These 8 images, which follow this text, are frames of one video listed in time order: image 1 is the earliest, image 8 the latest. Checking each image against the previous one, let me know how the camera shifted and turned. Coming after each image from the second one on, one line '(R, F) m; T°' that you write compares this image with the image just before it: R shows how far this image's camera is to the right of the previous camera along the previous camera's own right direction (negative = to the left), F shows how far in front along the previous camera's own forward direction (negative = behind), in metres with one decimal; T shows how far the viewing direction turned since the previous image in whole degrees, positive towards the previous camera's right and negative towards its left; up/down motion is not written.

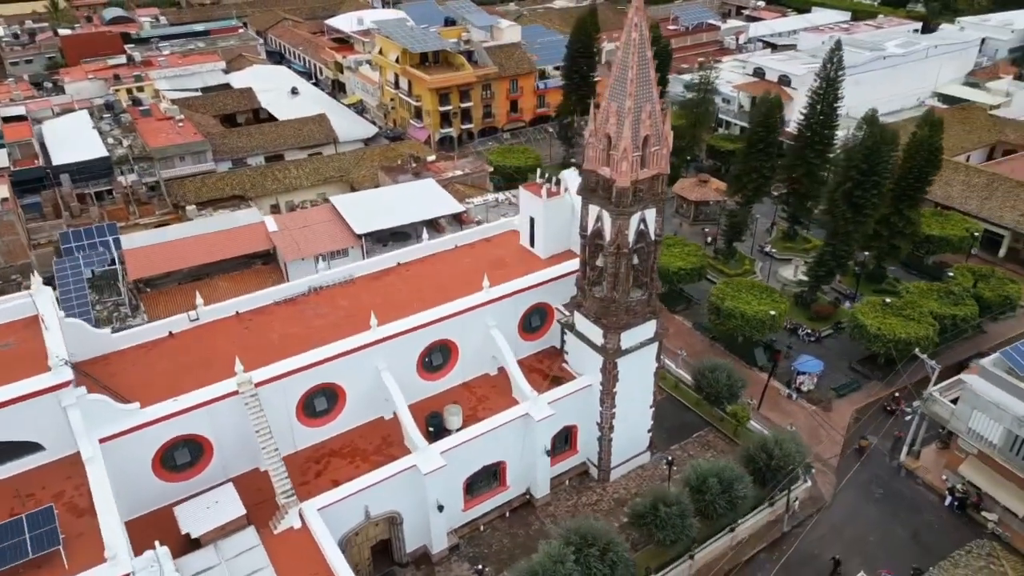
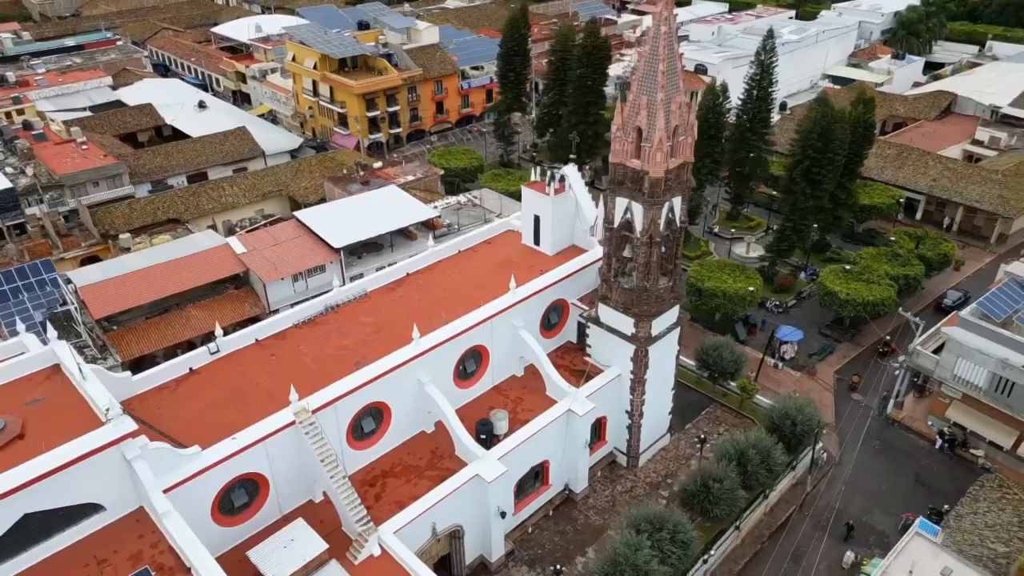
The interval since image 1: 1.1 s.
(-5.2, +0.5) m; +9°
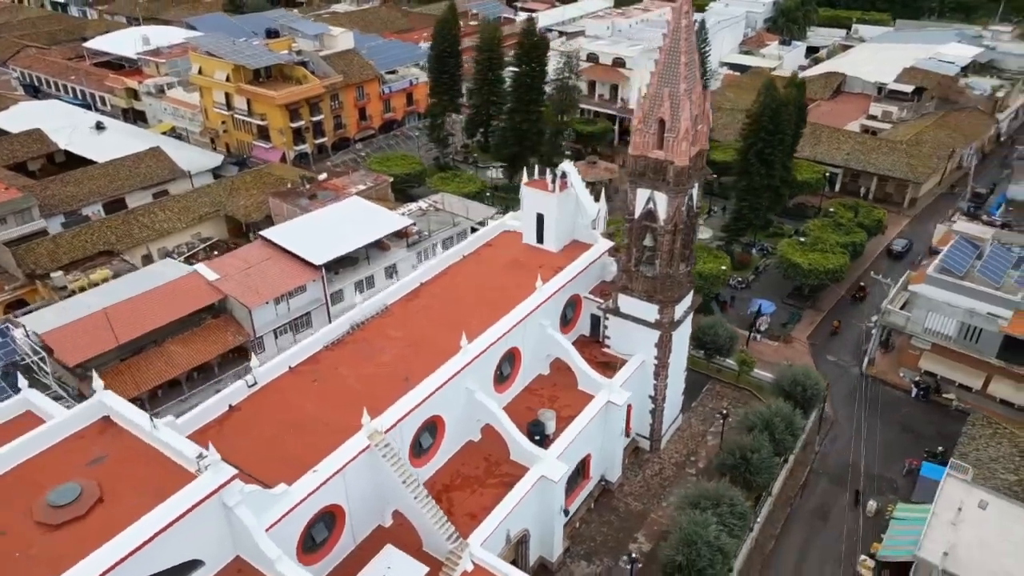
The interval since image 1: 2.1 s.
(-5.3, +0.5) m; +9°
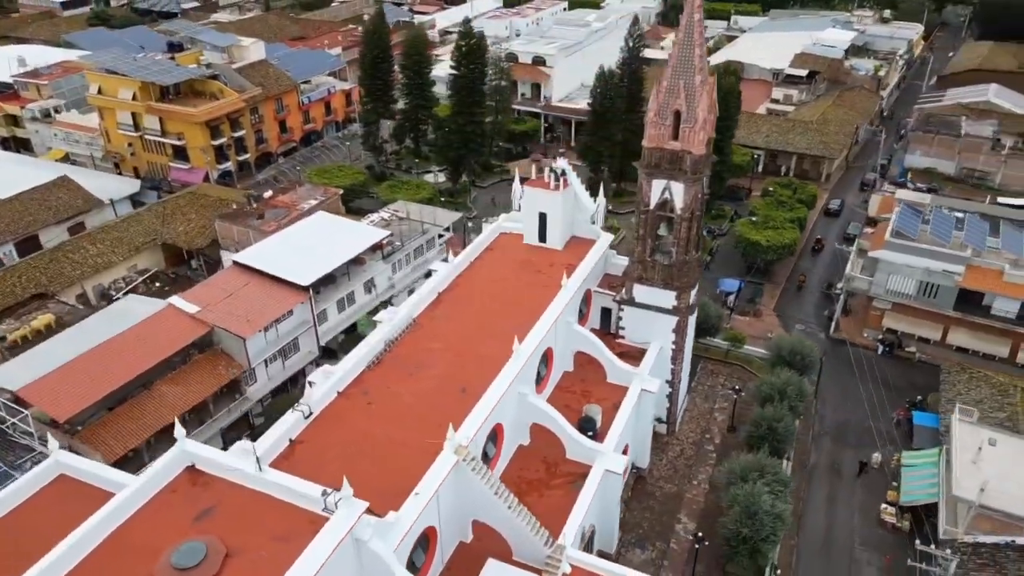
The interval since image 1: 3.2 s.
(-5.3, +0.5) m; +9°
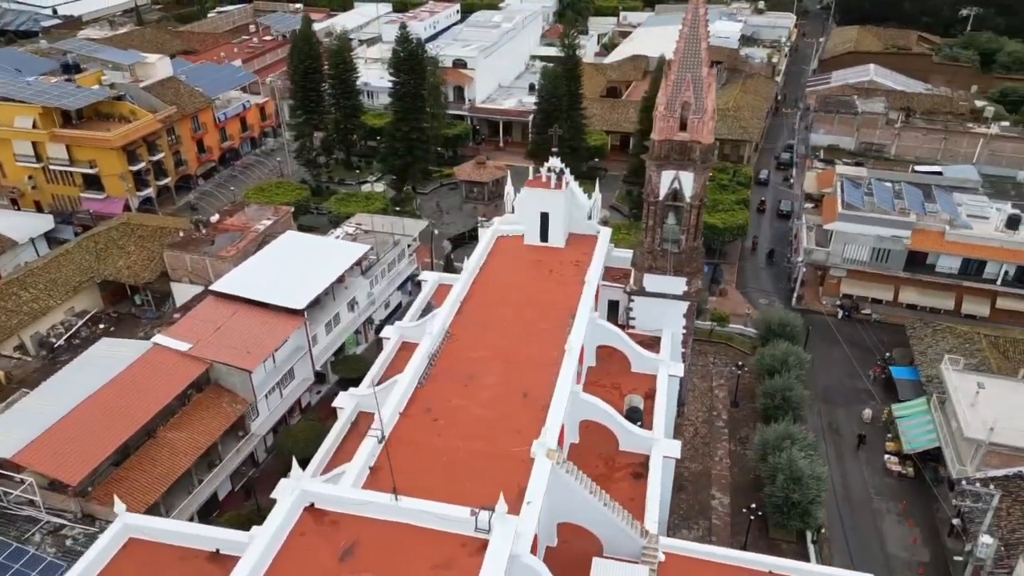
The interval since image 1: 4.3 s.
(-5.2, +0.5) m; +9°
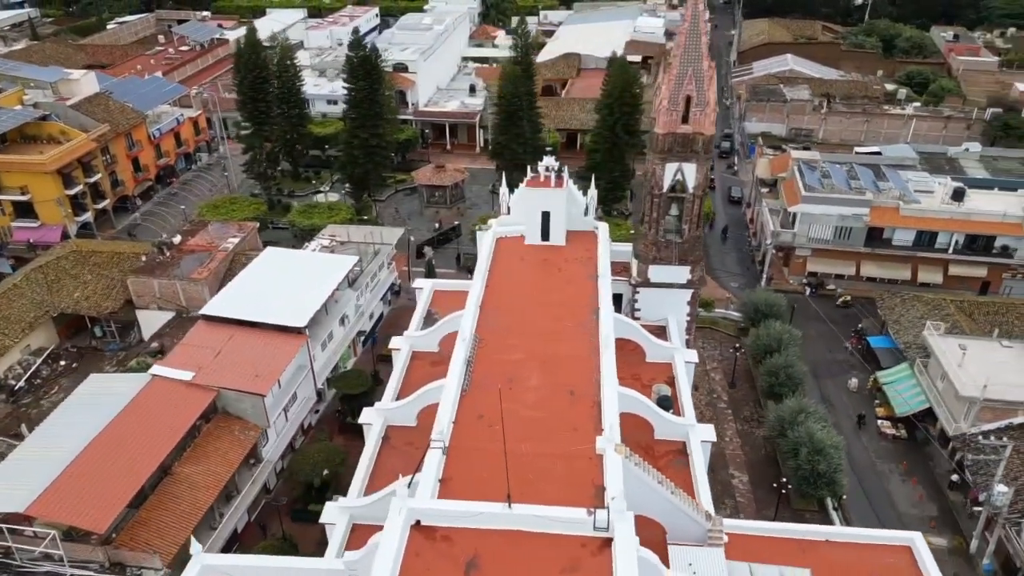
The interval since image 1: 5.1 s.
(-3.9, +0.3) m; +7°
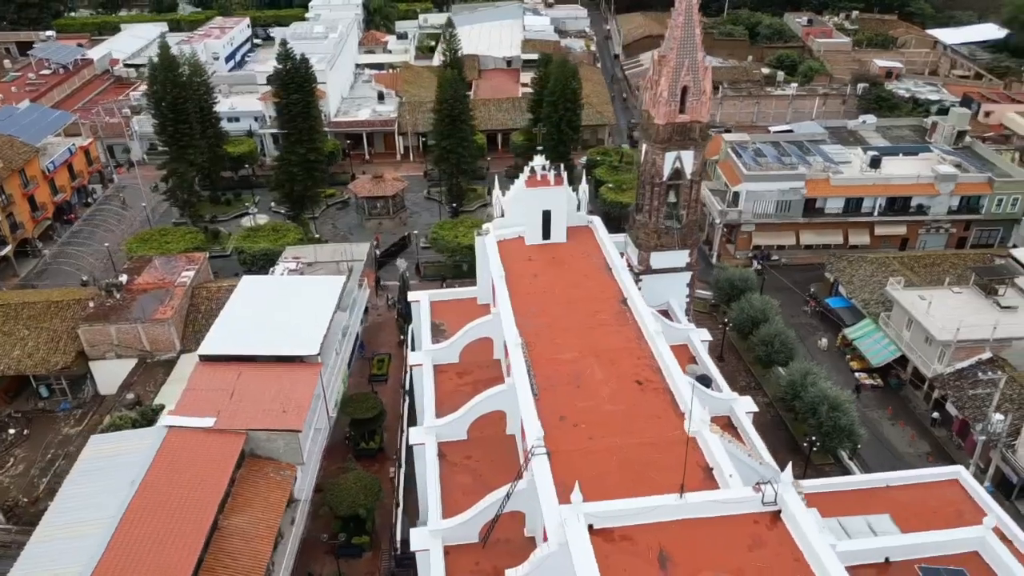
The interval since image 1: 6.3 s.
(-6.0, +0.6) m; +11°
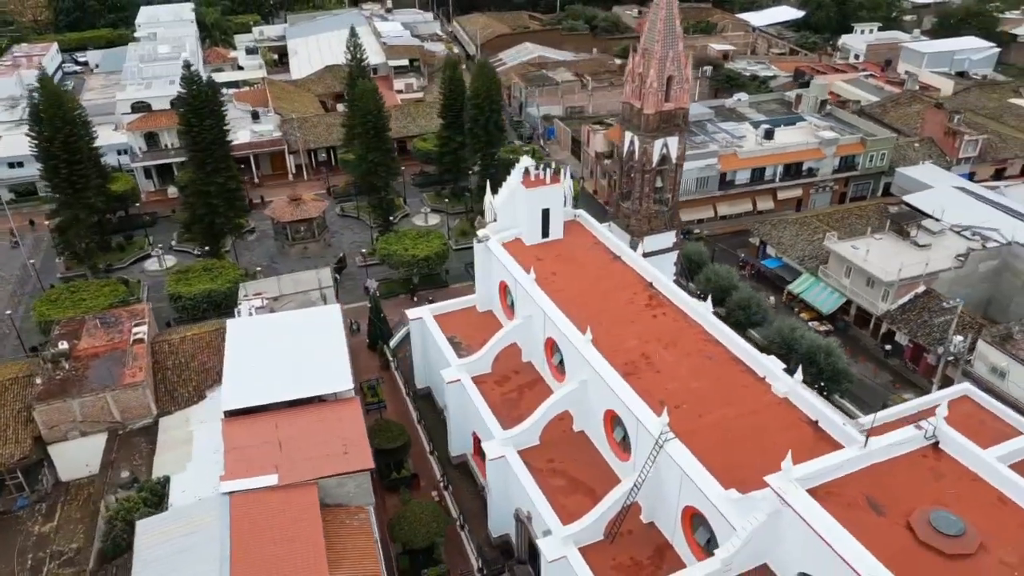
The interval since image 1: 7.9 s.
(-7.8, +1.0) m; +14°
